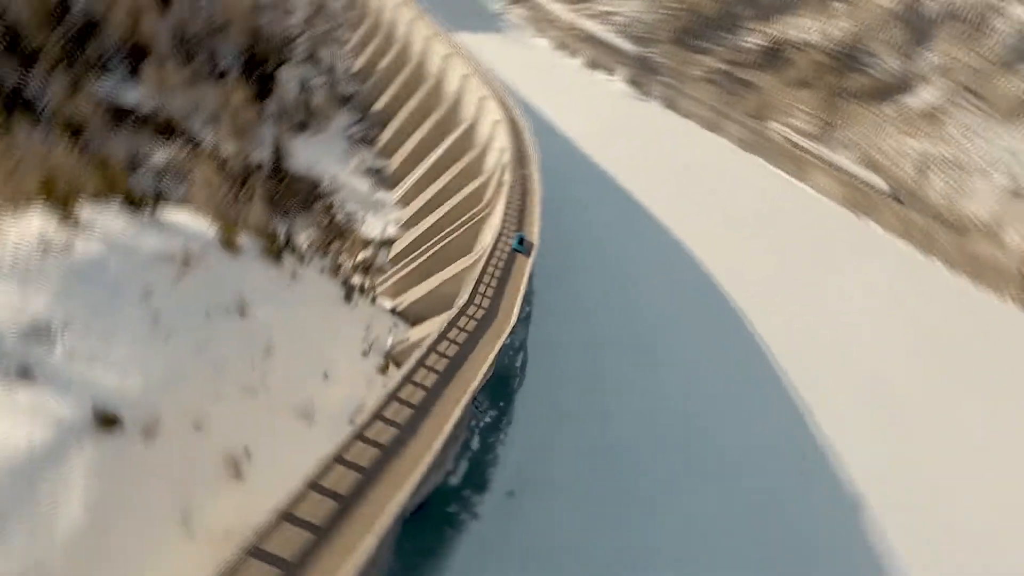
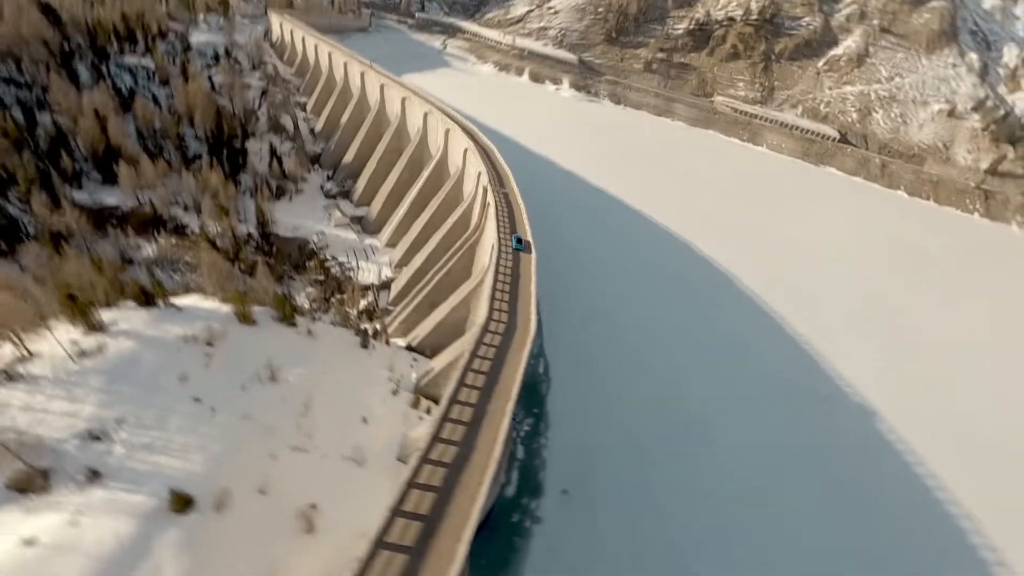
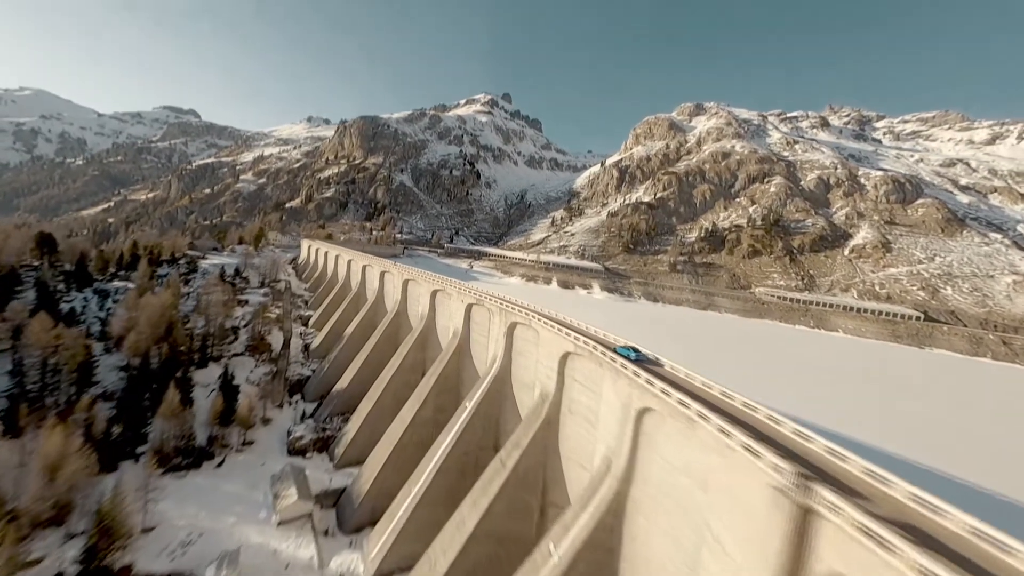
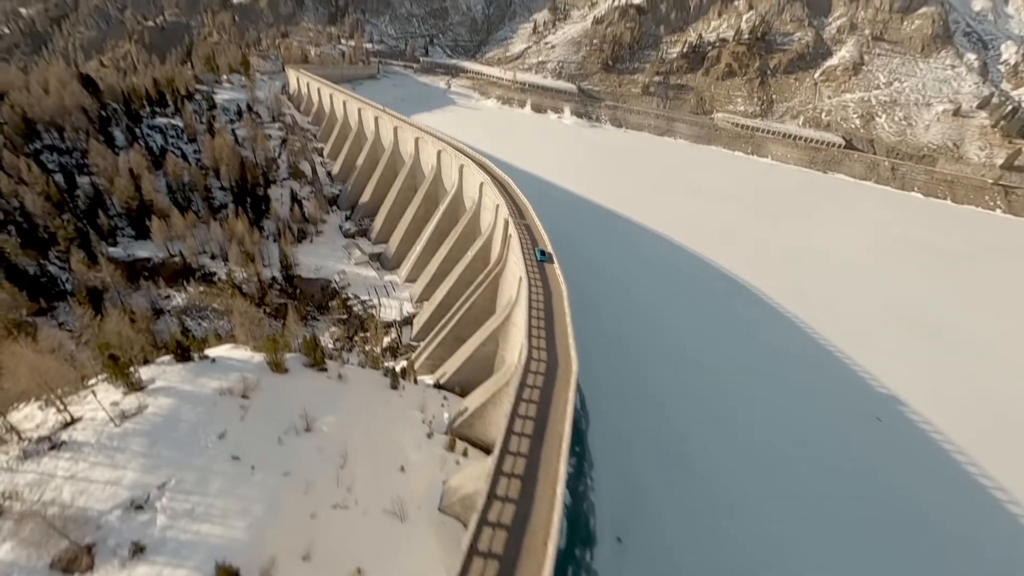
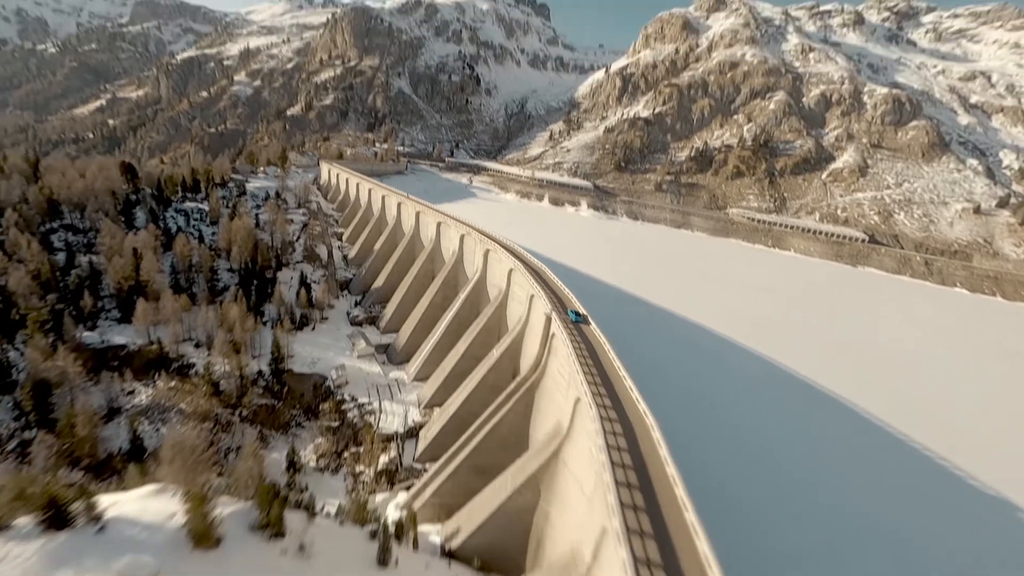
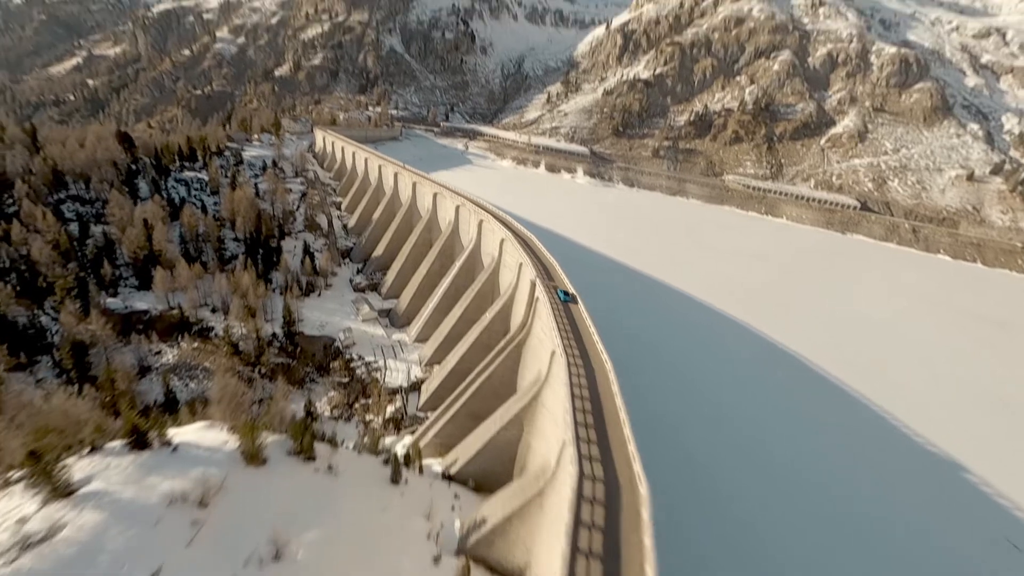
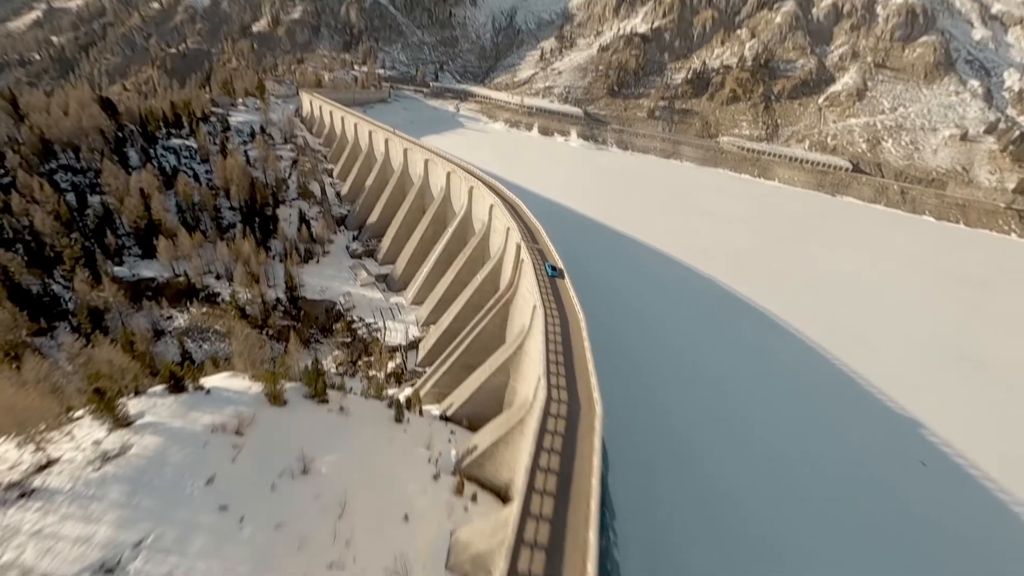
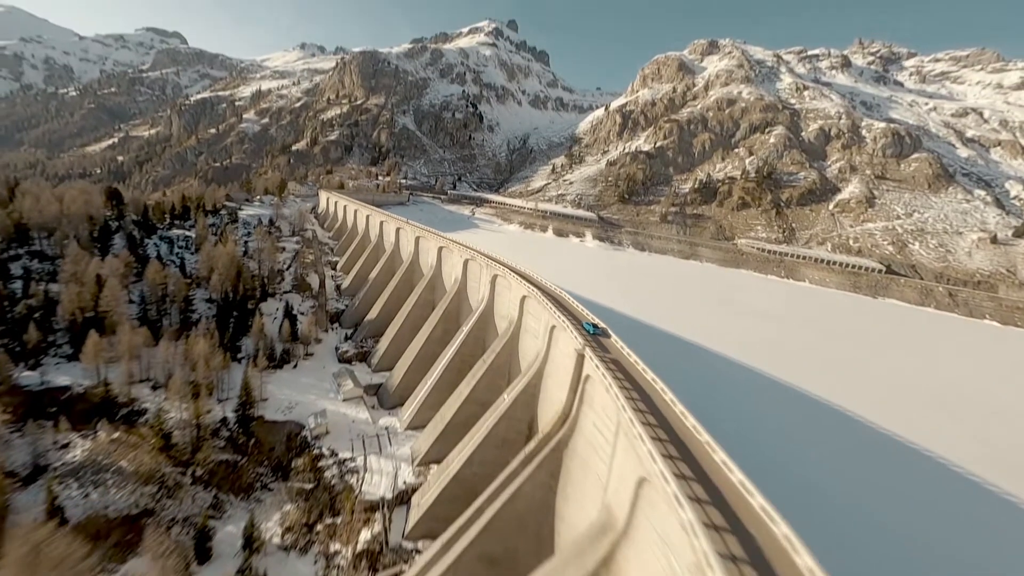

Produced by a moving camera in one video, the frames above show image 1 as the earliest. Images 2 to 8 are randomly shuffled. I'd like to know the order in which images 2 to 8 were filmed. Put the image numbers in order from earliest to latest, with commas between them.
2, 4, 7, 6, 5, 8, 3
